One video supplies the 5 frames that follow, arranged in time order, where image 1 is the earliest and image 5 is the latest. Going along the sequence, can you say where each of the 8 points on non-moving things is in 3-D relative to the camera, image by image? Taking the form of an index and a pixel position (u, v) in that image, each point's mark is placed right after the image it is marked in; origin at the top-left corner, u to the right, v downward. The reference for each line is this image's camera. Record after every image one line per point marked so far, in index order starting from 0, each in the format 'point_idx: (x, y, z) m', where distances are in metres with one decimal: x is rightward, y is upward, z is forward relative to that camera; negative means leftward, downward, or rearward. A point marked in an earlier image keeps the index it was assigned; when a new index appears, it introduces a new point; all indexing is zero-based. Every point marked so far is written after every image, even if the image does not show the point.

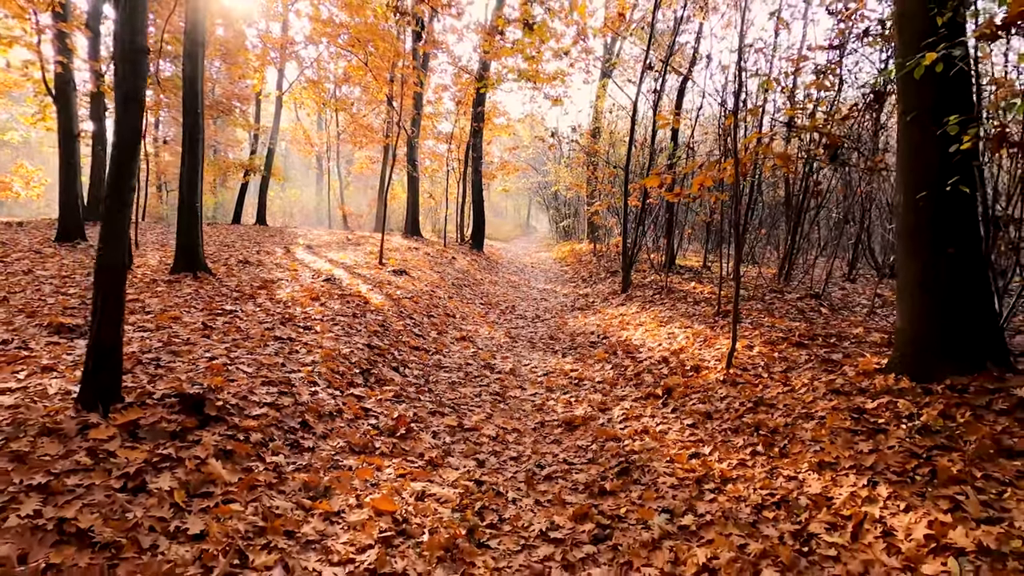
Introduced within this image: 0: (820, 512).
0: (+2.3, -1.6, +3.8) m
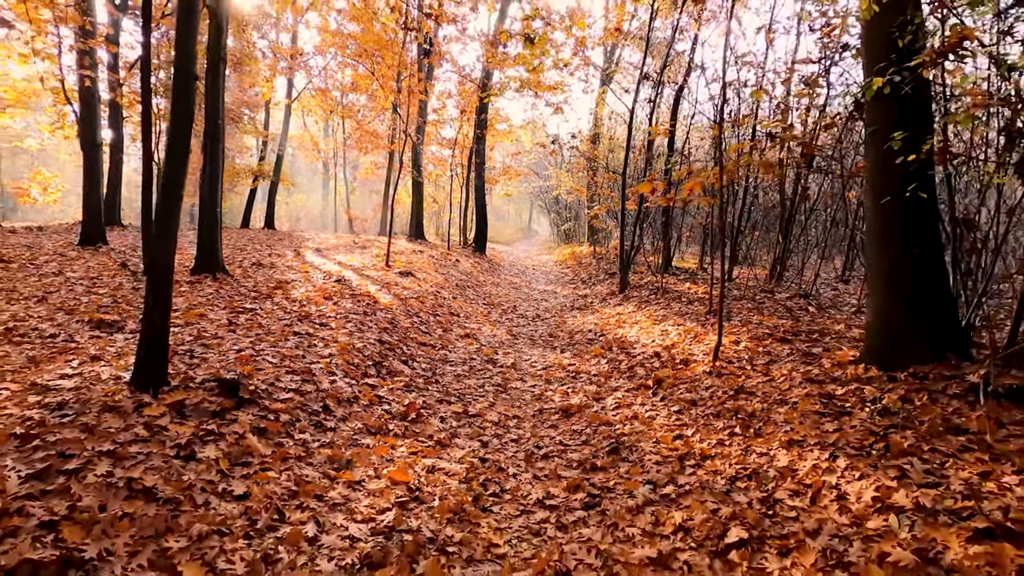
0: (+2.3, -1.6, +4.3) m
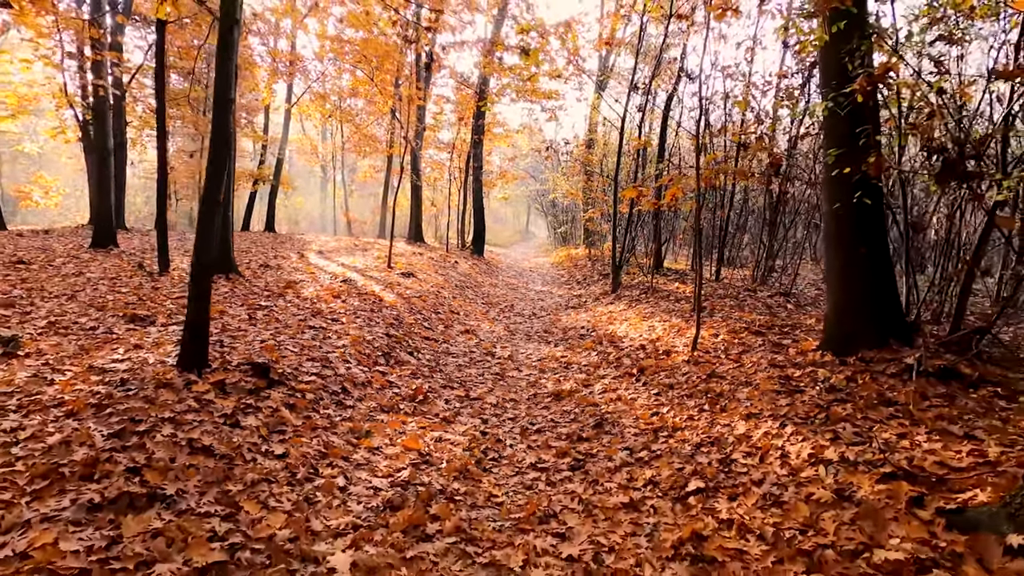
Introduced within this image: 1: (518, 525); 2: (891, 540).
0: (+2.3, -1.5, +5.1) m
1: (0.0, -1.9, +4.1) m
2: (+2.5, -1.7, +3.4) m
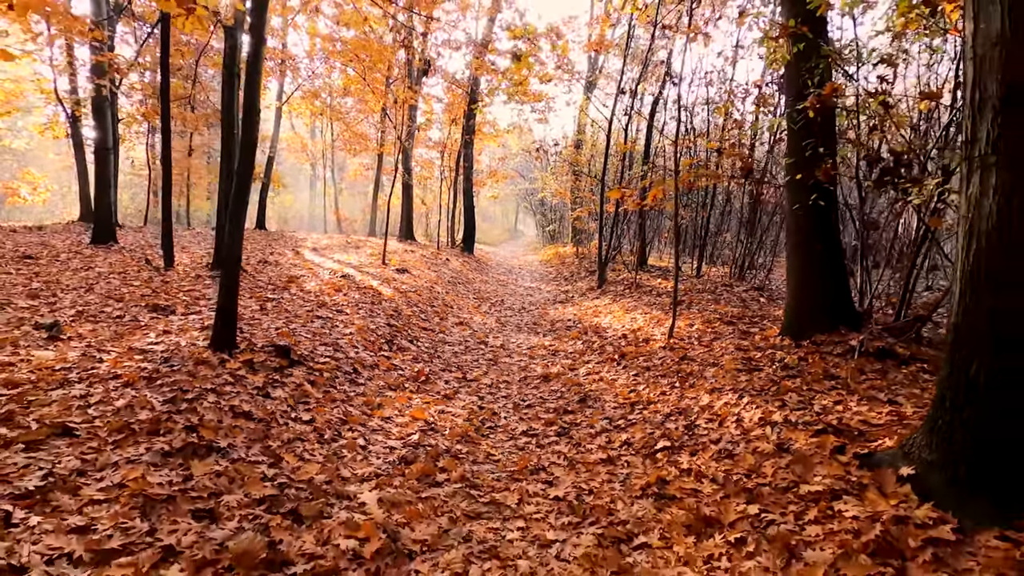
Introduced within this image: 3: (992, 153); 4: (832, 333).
0: (+2.2, -1.4, +5.9) m
1: (0.0, -1.8, +4.9) m
2: (+2.5, -1.5, +4.2) m
3: (+3.0, +0.9, +3.3) m
4: (+4.4, -0.6, +7.1) m
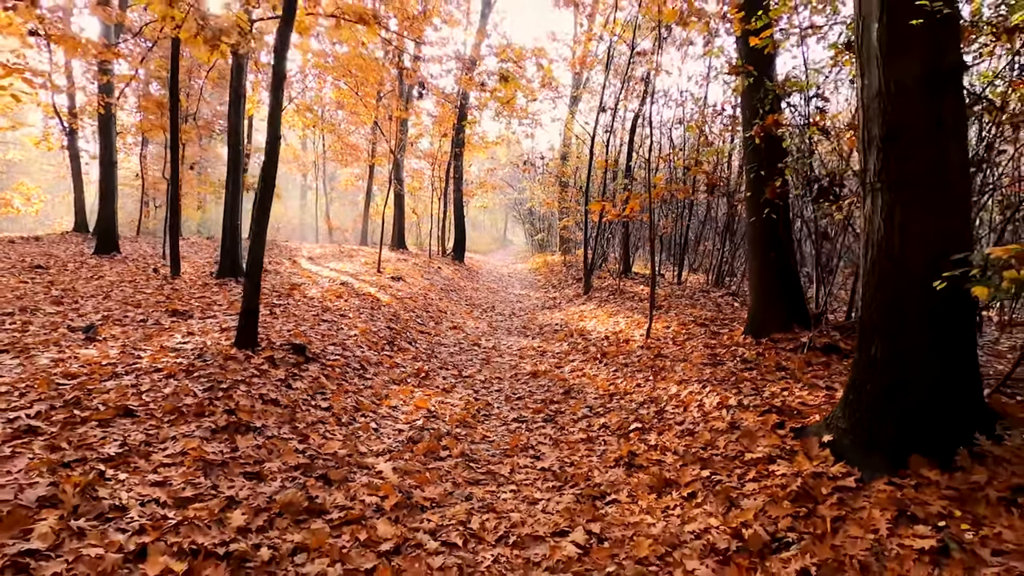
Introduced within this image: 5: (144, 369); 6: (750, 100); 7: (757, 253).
0: (+2.1, -1.5, +6.7) m
1: (-0.1, -1.8, +5.7) m
2: (+2.4, -1.6, +5.0) m
3: (+3.0, +0.9, +4.2) m
4: (+4.3, -0.7, +8.0) m
5: (-4.2, -0.9, +5.8) m
6: (+3.8, +3.0, +8.2) m
7: (+3.9, +0.6, +8.3) m
